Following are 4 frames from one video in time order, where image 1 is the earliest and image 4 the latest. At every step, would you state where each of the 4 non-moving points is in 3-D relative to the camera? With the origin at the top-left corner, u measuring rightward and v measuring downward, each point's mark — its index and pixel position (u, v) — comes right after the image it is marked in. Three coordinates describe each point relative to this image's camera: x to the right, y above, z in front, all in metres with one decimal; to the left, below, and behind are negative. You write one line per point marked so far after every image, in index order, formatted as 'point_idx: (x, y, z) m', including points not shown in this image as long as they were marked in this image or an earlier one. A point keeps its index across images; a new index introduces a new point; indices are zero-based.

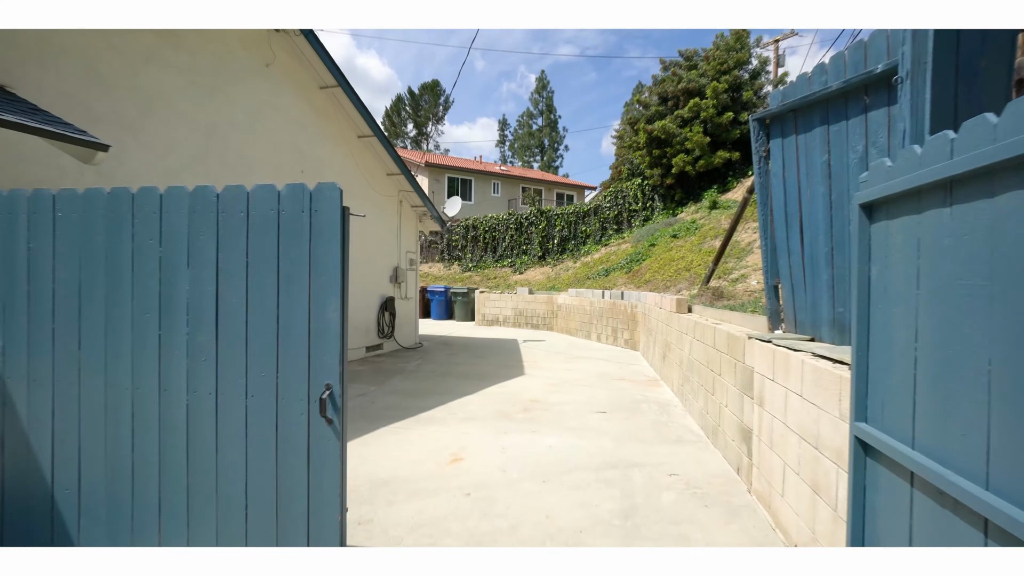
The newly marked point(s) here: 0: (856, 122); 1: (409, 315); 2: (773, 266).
0: (+1.8, +0.9, +2.7) m
1: (-2.2, -0.6, +11.5) m
2: (+1.8, +0.1, +3.6) m
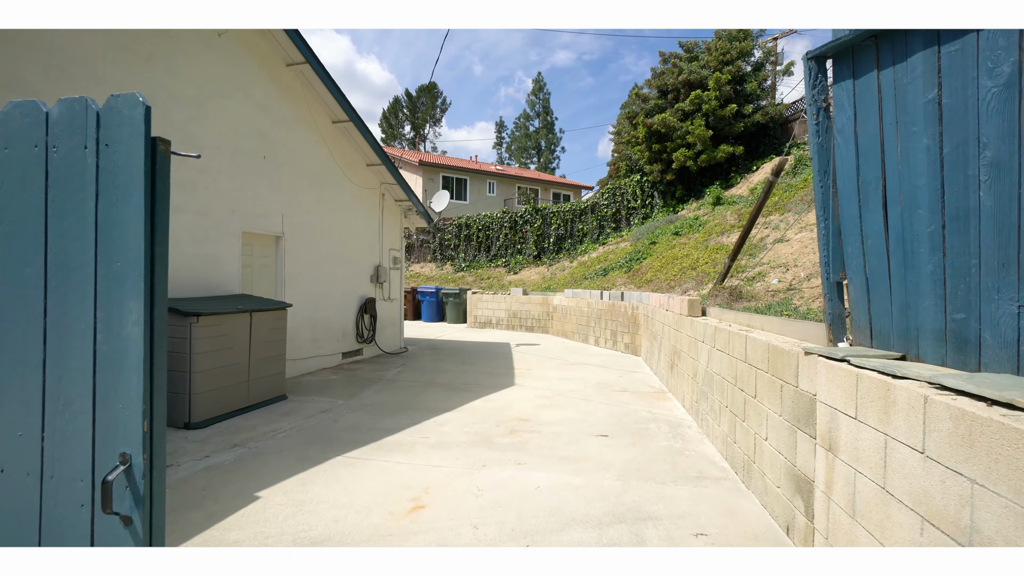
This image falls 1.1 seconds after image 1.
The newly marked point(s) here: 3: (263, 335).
0: (+1.7, +0.9, +1.8) m
1: (-2.4, -0.6, +10.6) m
2: (+1.7, +0.2, +2.7) m
3: (-2.8, -0.5, +5.9) m
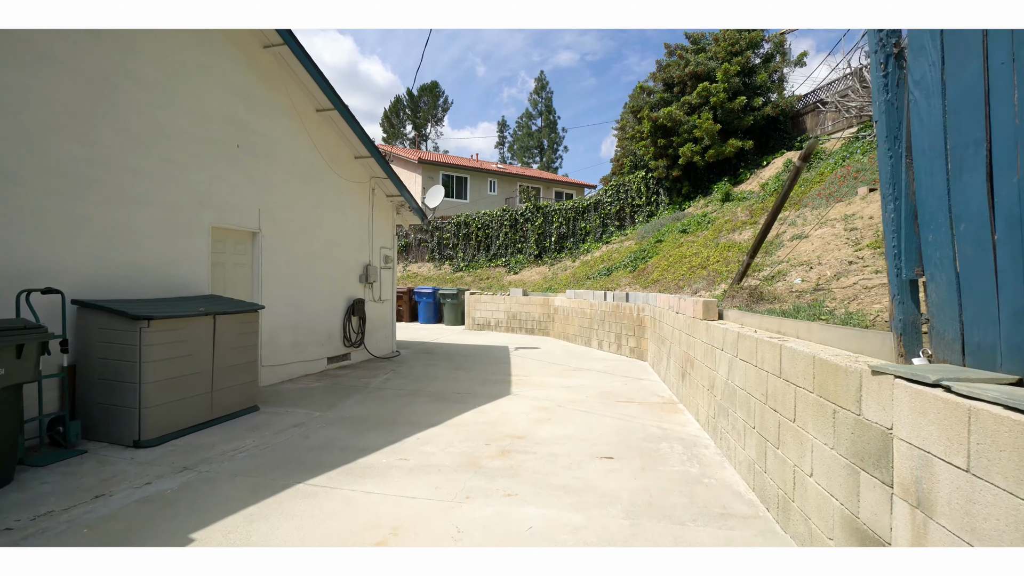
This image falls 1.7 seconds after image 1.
0: (+1.6, +0.9, +1.2) m
1: (-2.4, -0.6, +10.0) m
2: (+1.6, +0.2, +2.1) m
3: (-2.9, -0.5, +5.3) m
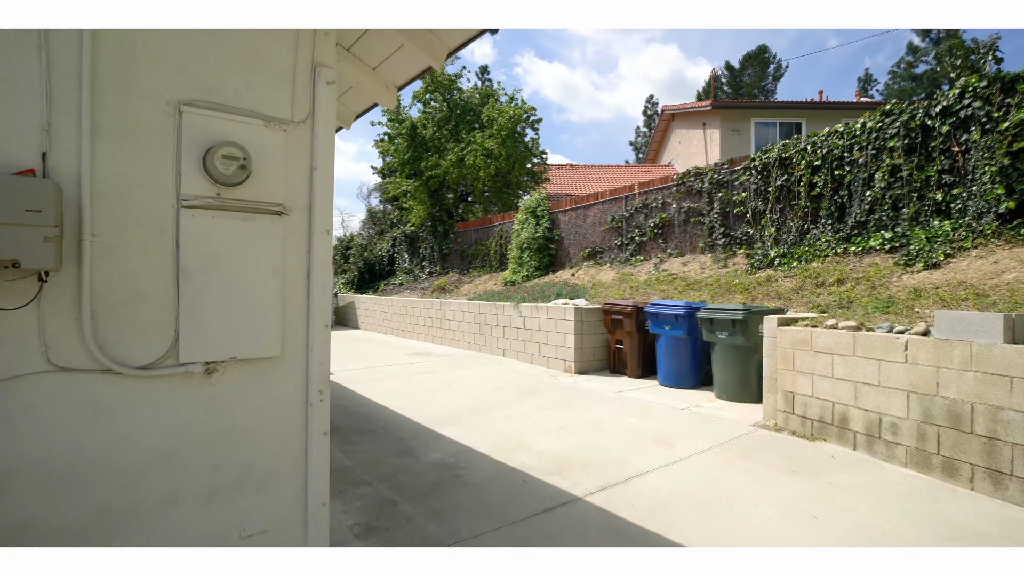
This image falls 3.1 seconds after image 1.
0: (-2.8, +1.1, -7.4) m
1: (-1.0, -0.6, +2.1) m
2: (-2.3, +0.3, -6.7) m
3: (-4.1, -0.5, -1.5) m
